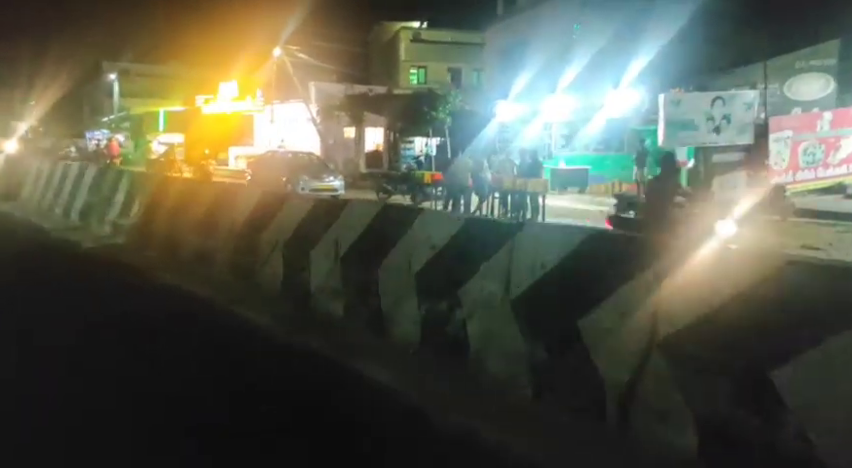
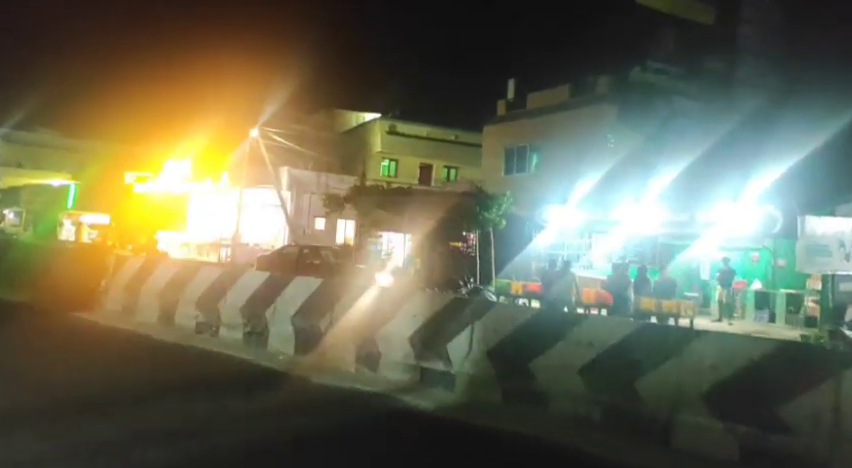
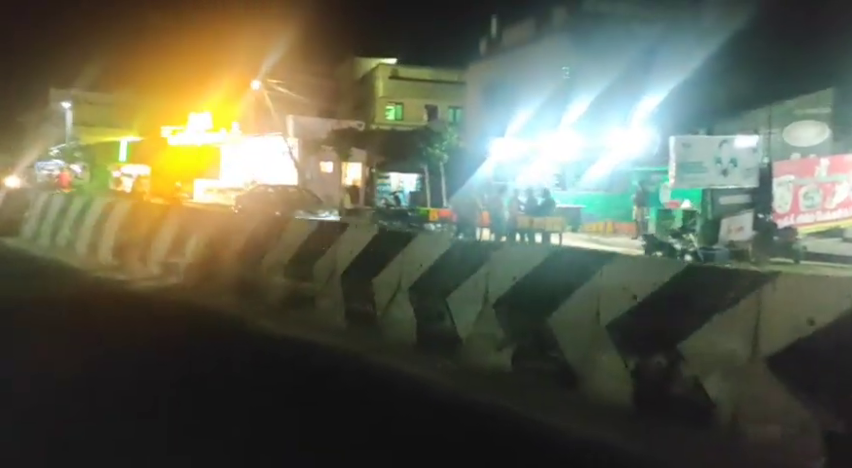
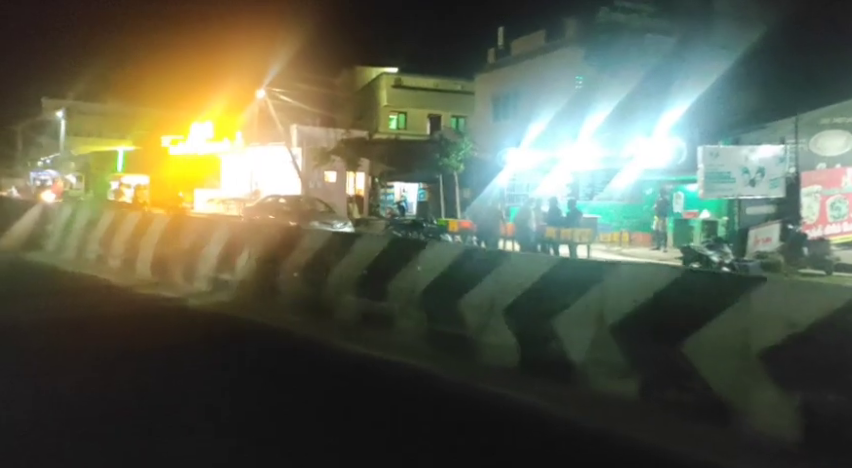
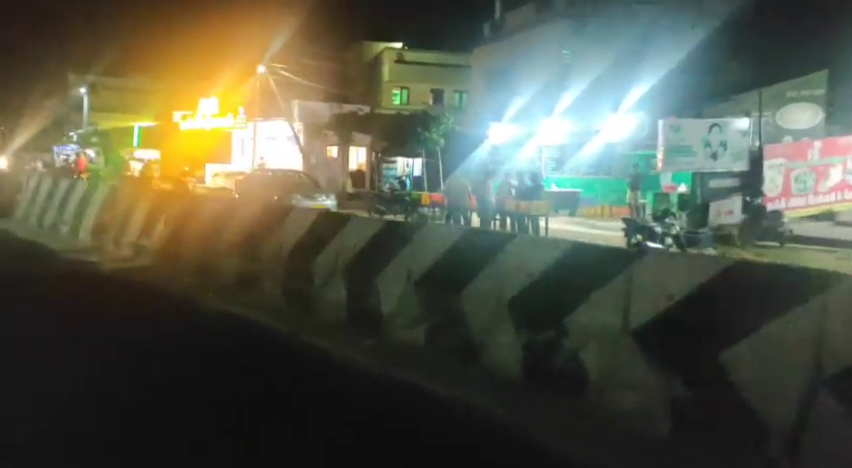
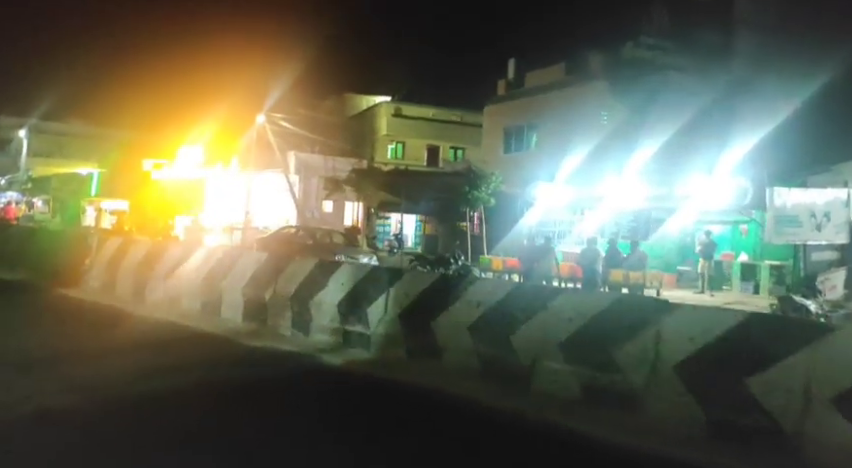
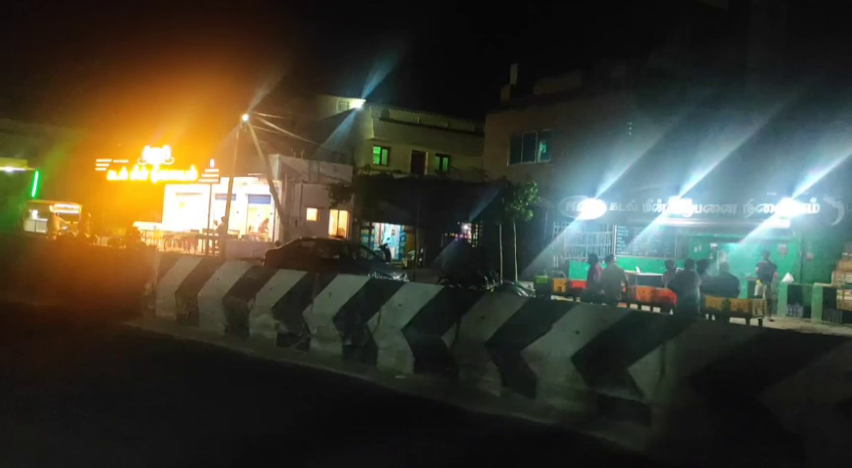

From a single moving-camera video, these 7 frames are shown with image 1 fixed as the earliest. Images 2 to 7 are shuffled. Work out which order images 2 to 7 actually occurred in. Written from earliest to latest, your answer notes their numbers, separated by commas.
5, 3, 4, 6, 2, 7
